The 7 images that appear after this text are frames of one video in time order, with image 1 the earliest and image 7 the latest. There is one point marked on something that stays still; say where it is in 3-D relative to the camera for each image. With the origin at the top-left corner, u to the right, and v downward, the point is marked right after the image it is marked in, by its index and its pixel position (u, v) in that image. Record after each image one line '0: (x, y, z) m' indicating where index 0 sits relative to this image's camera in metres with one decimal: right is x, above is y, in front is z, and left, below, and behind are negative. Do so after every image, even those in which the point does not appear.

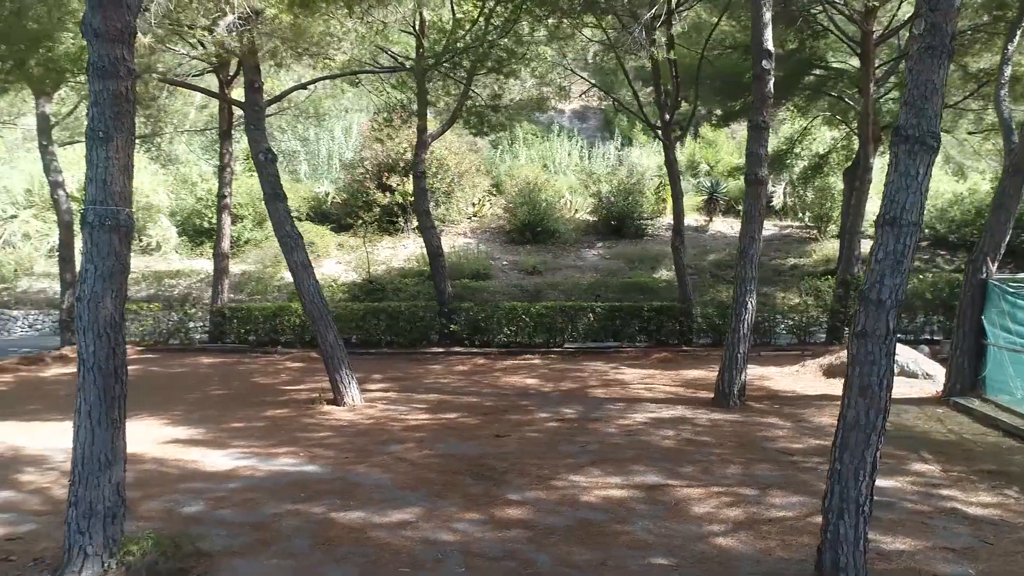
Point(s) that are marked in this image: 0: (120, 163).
0: (-2.1, +0.7, +3.8) m
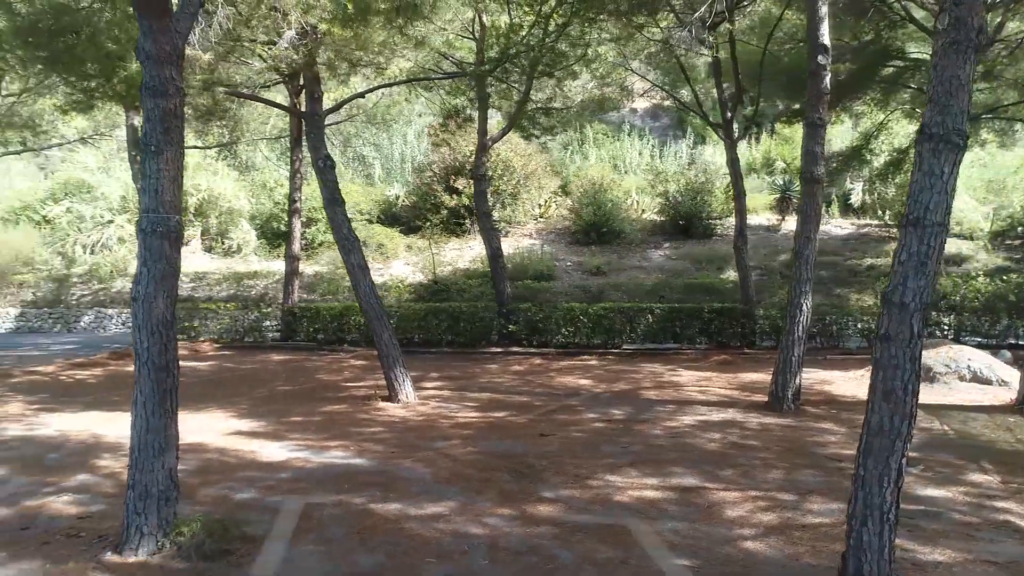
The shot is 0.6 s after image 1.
0: (-2.0, +0.7, +4.2) m
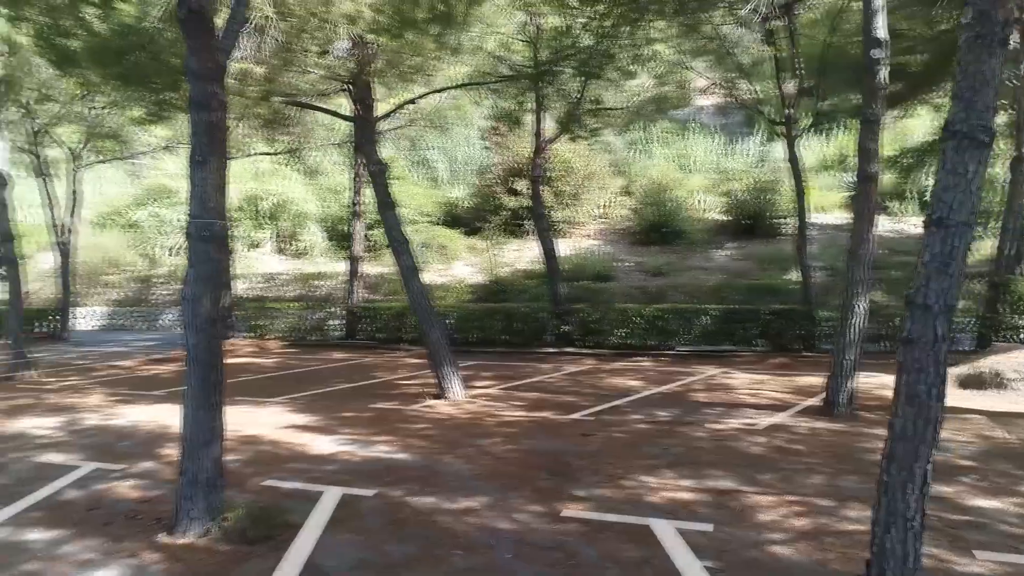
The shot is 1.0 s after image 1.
0: (-1.9, +0.7, +4.5) m
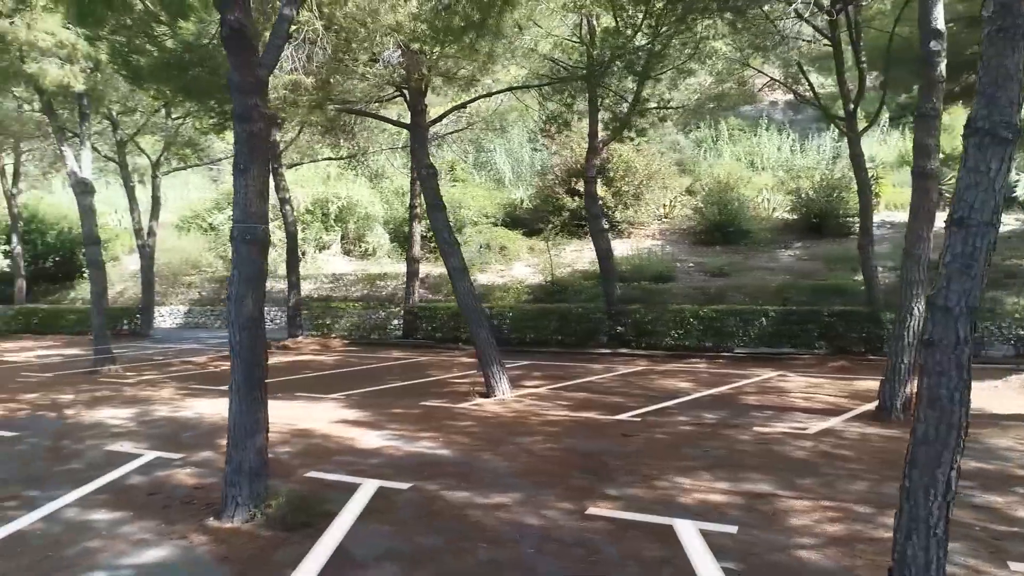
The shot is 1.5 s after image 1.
0: (-1.7, +0.7, +4.8) m
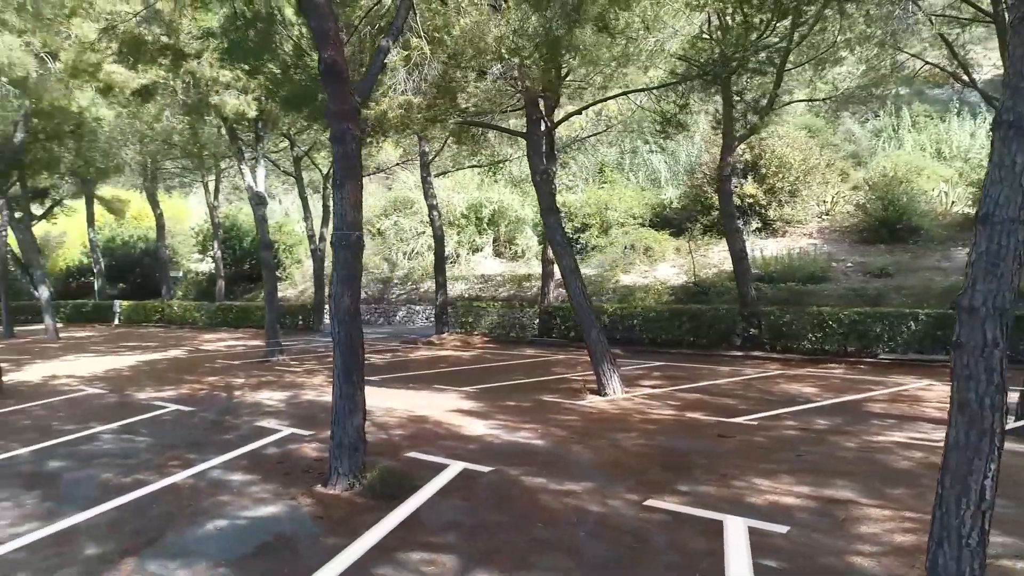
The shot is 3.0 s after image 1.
0: (-1.2, +0.7, +5.5) m
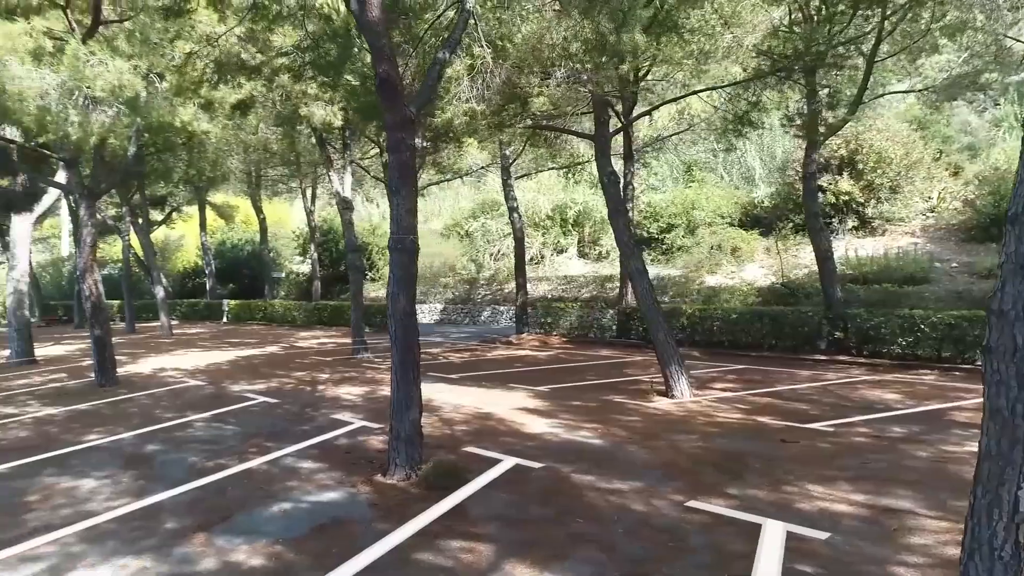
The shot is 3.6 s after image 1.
0: (-0.9, +0.7, +5.8) m
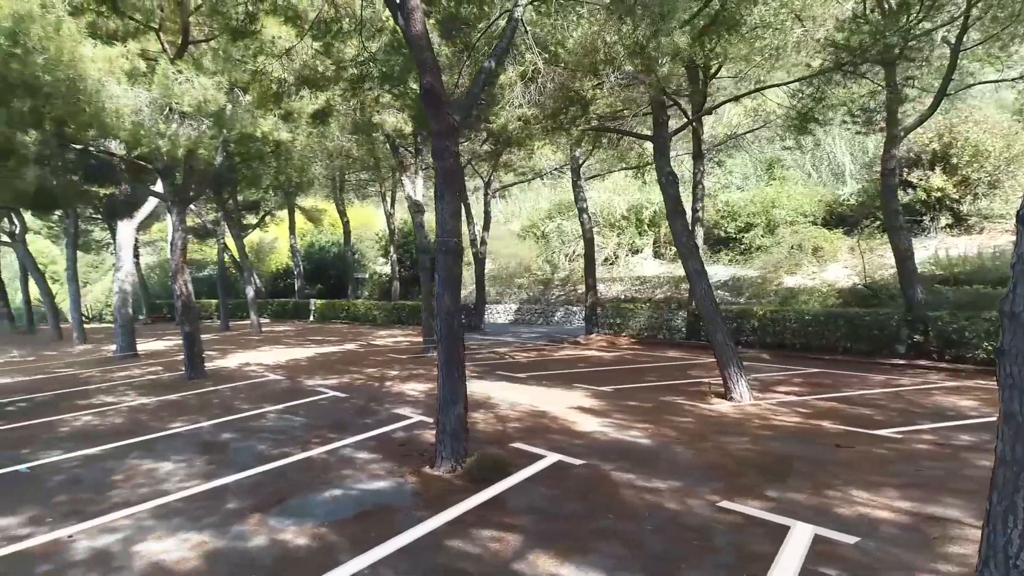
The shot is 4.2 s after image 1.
0: (-0.5, +0.7, +6.1) m
